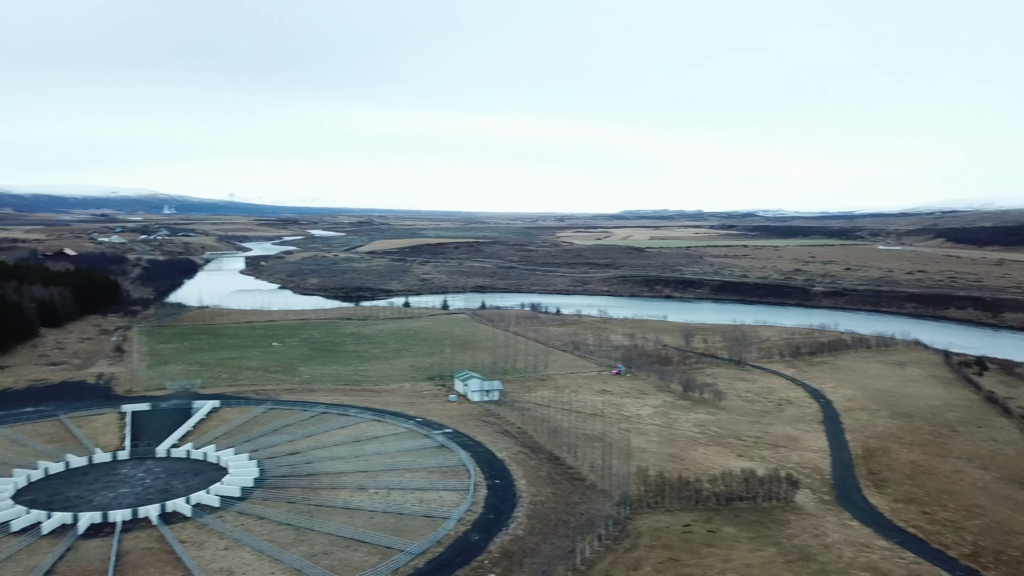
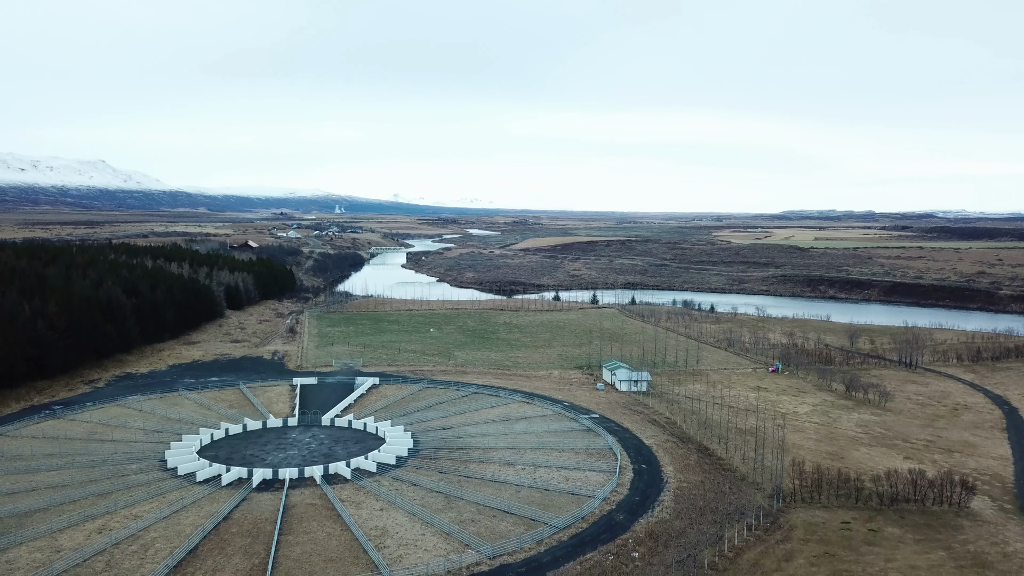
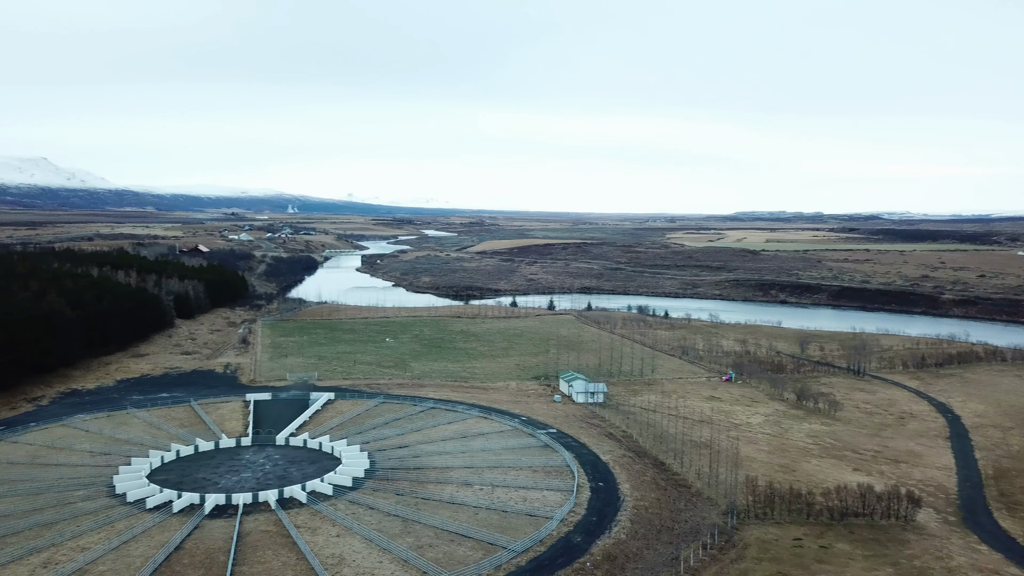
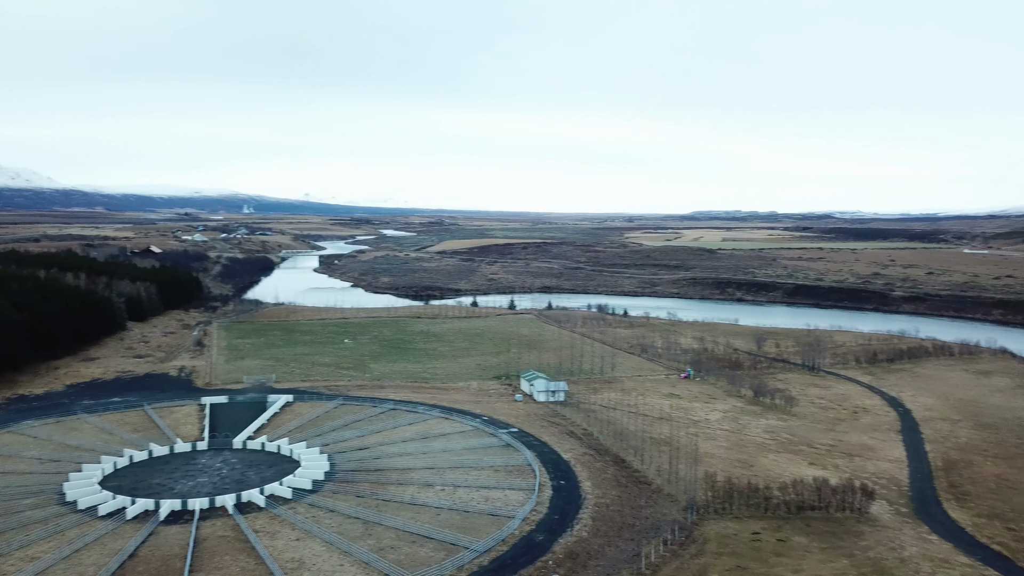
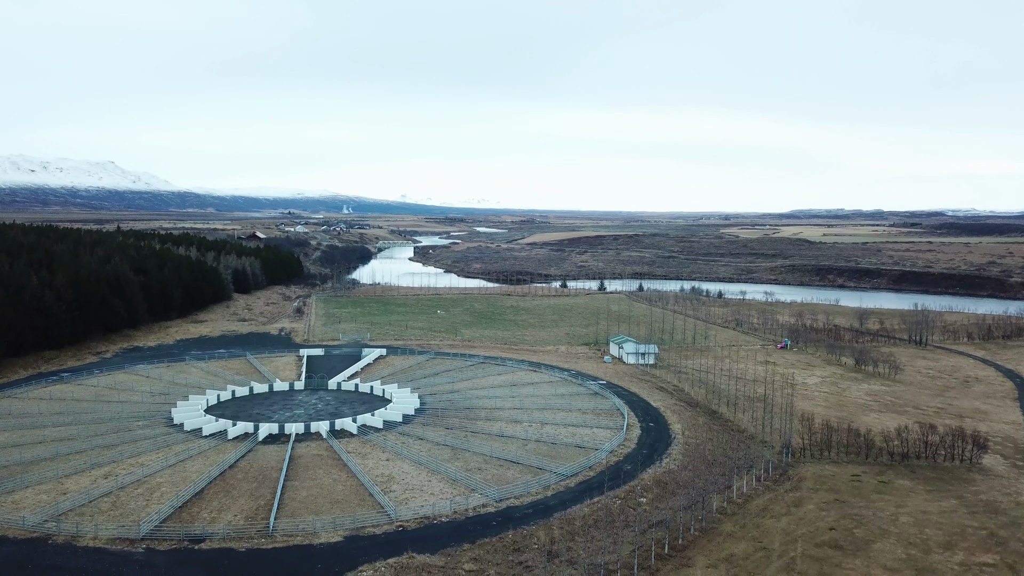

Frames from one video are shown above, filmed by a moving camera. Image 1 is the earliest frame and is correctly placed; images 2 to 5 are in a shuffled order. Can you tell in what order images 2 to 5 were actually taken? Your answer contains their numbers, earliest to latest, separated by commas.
4, 3, 2, 5
